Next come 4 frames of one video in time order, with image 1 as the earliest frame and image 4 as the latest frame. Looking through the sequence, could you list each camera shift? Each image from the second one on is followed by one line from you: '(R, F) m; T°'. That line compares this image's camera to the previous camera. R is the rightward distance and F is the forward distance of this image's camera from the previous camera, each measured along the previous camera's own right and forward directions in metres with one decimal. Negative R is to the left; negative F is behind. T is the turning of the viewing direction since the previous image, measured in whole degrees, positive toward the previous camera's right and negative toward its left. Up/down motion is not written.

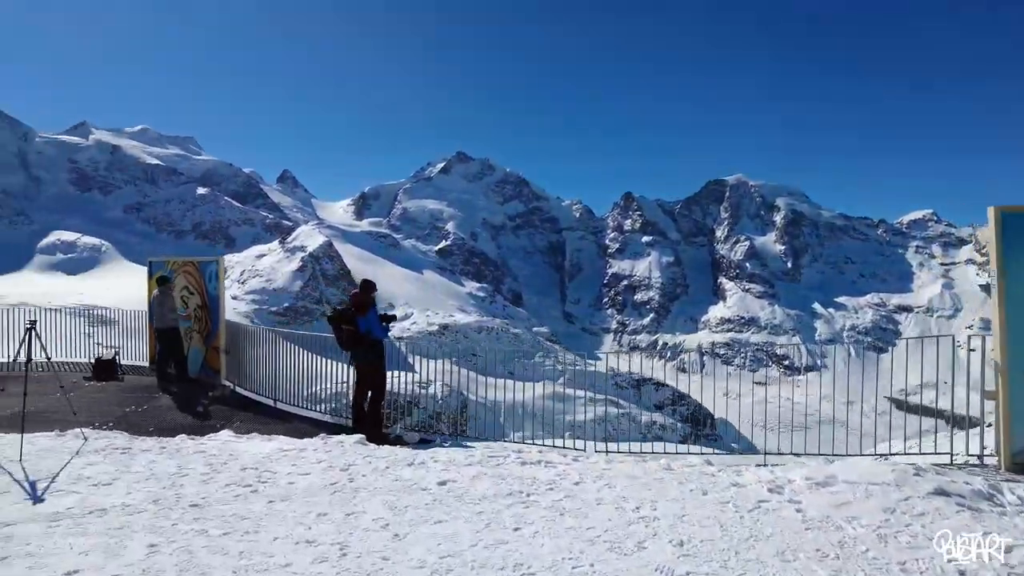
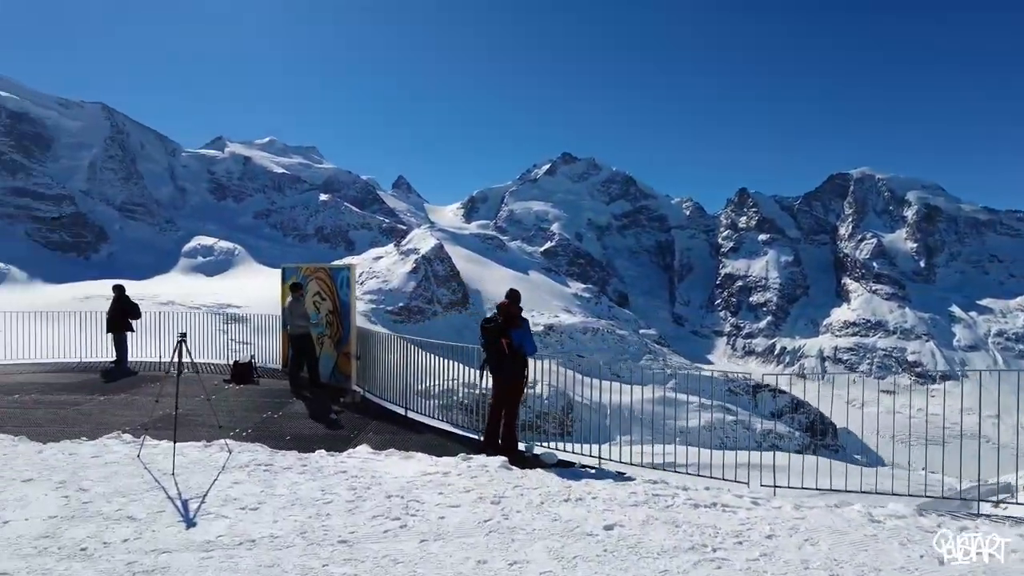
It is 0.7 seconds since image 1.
(-0.5, +0.6) m; -9°
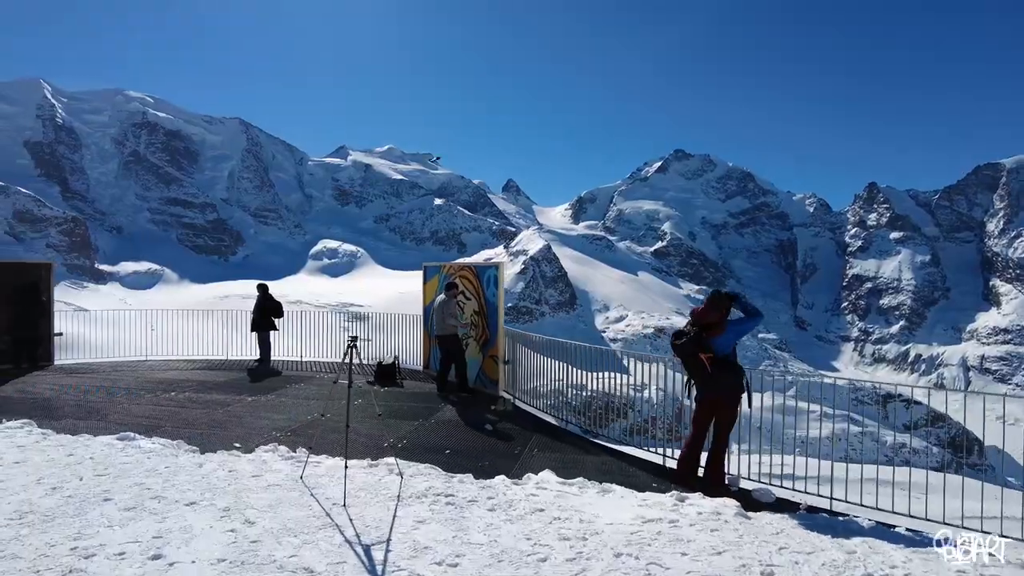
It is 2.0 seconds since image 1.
(-0.9, +1.1) m; -9°
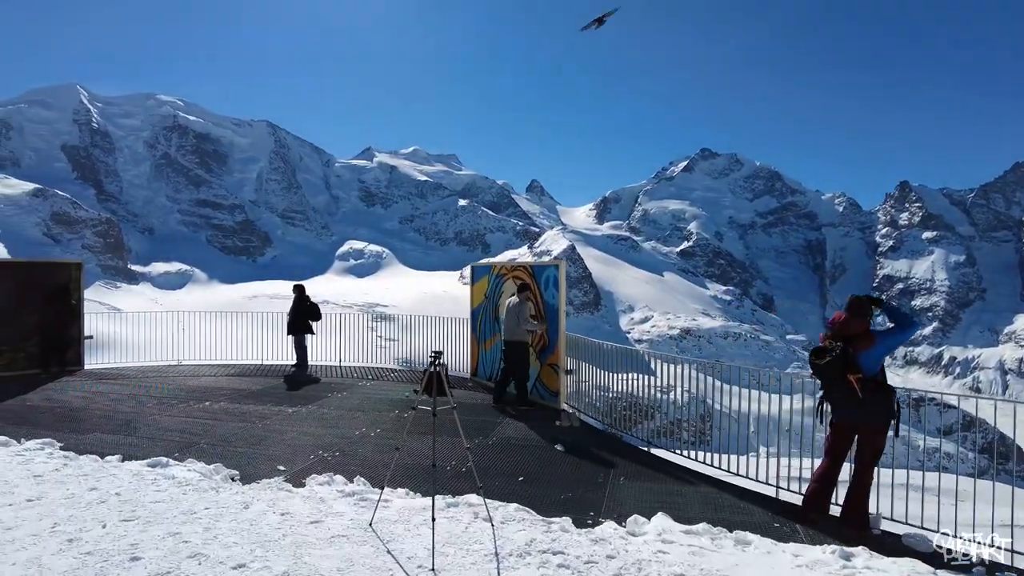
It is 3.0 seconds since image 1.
(-0.6, +1.0) m; -2°
